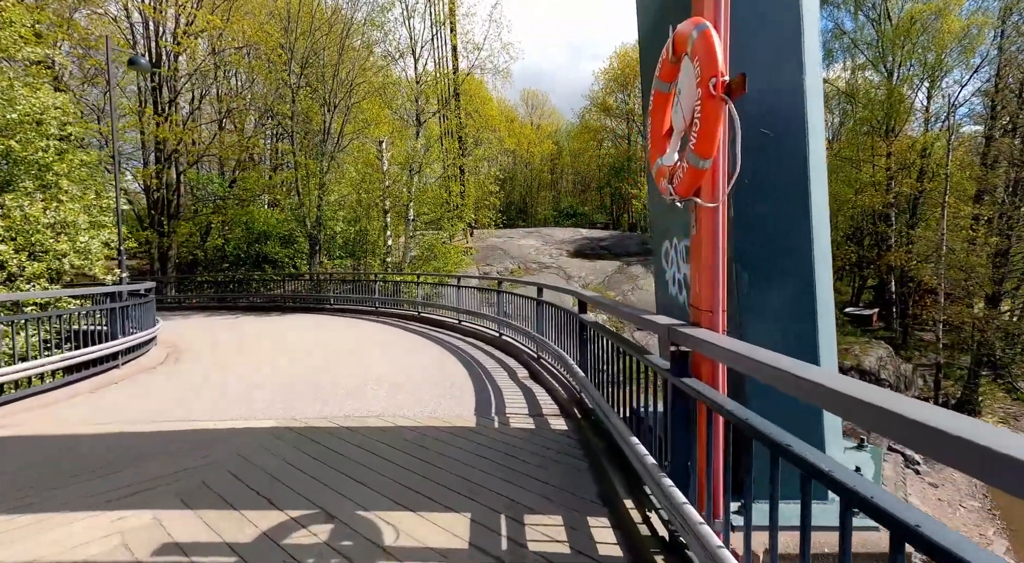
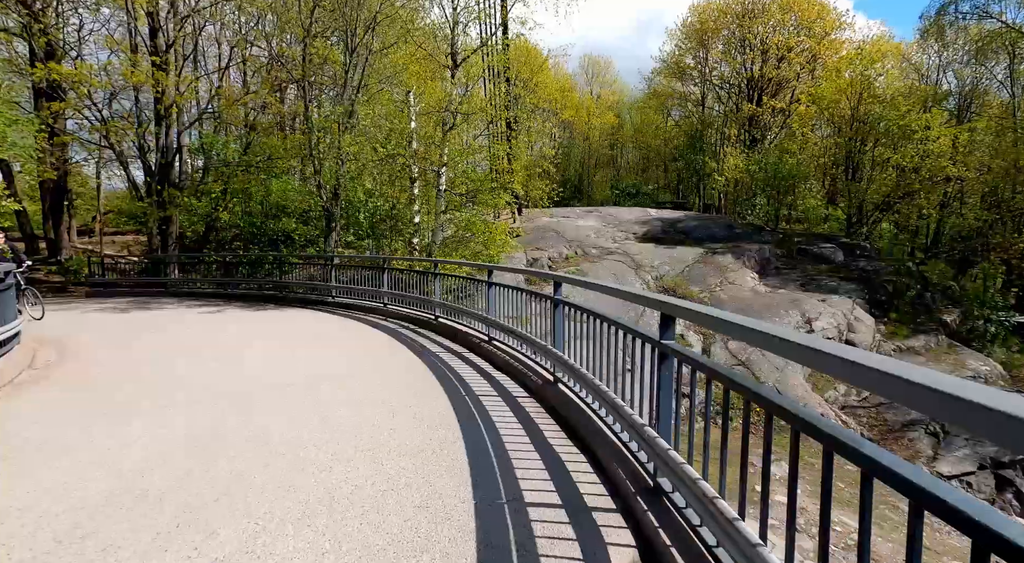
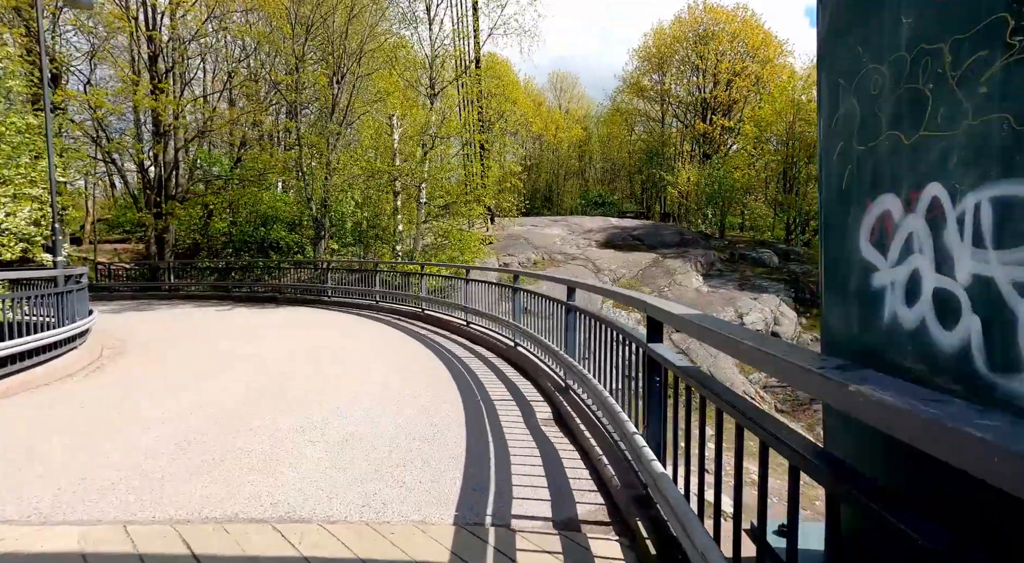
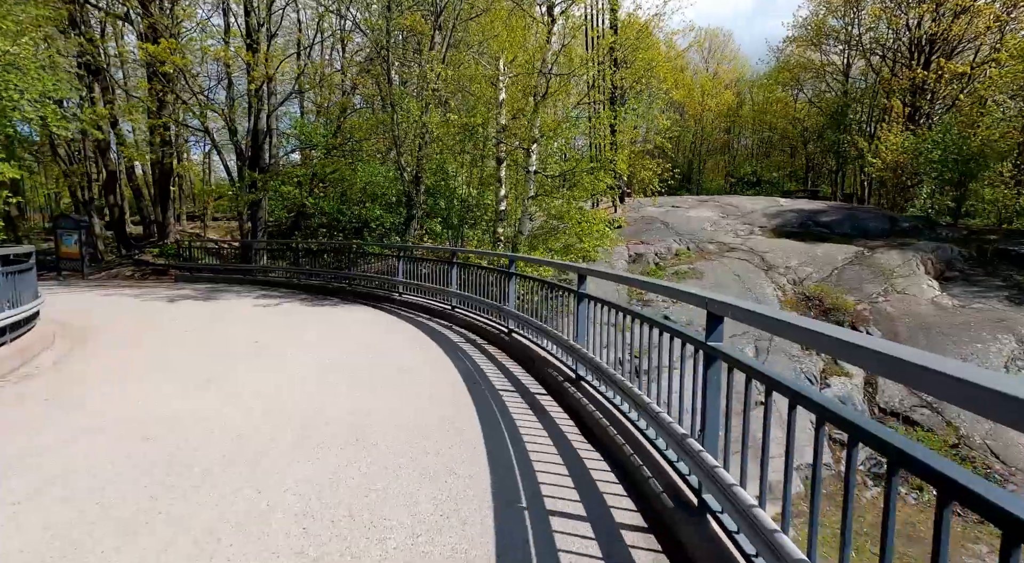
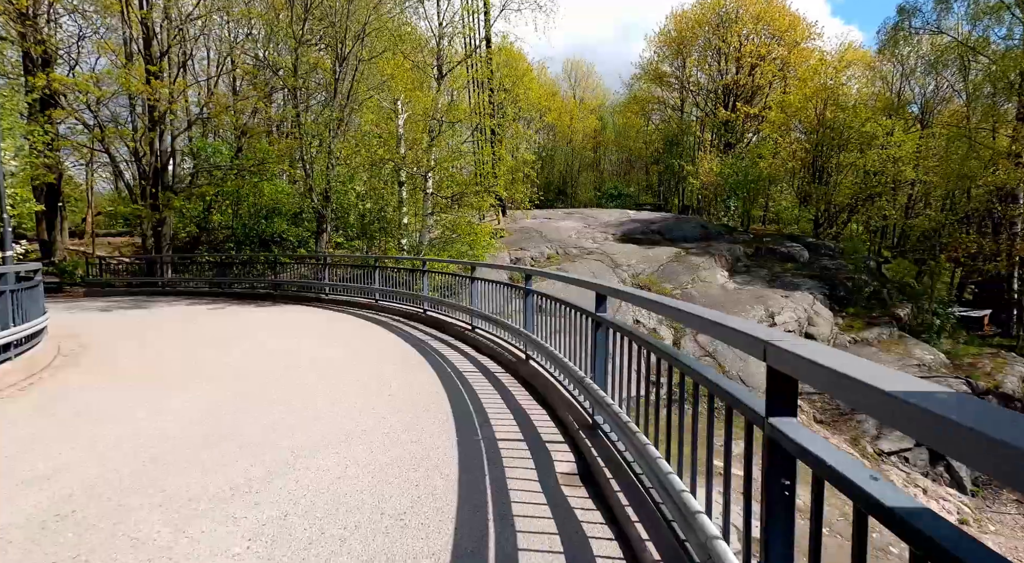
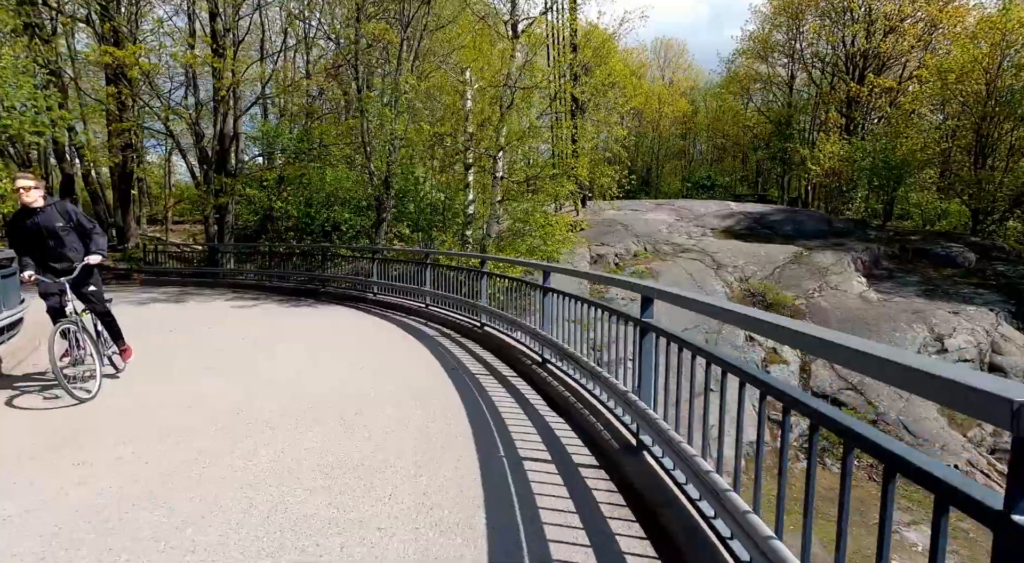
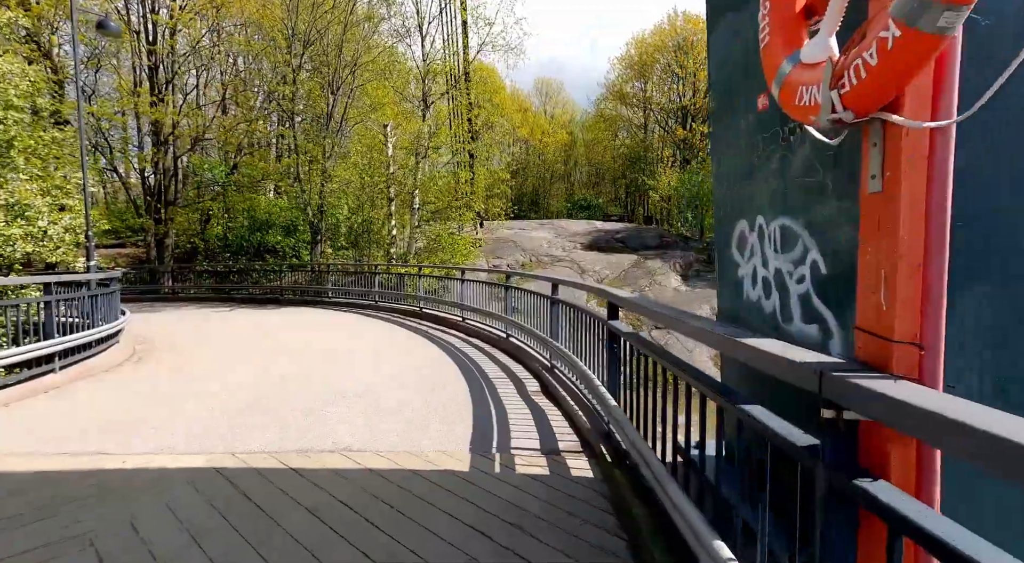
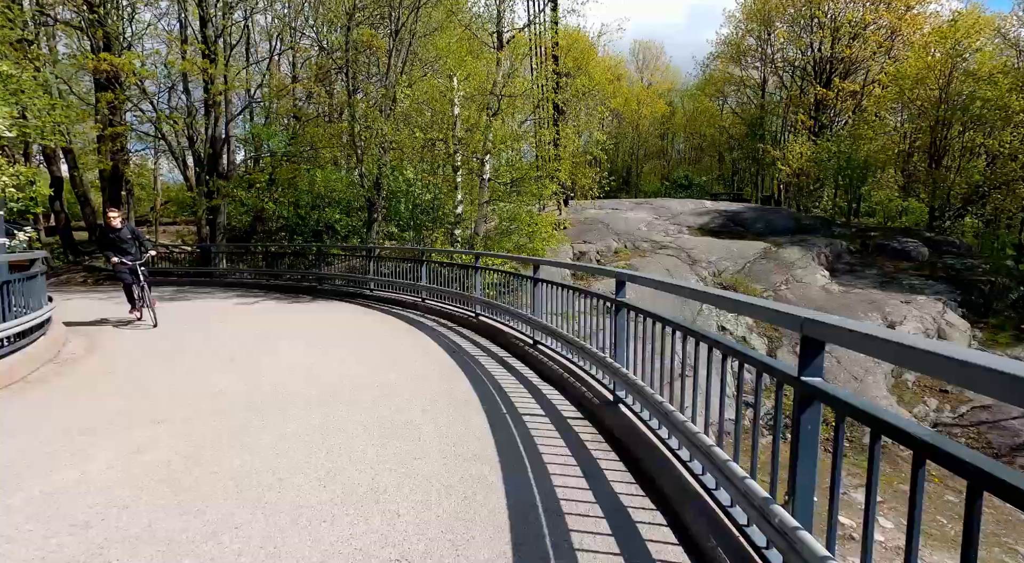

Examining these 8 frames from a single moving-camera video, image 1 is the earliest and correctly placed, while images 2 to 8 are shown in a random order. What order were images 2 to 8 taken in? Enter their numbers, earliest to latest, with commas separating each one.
7, 3, 5, 2, 8, 6, 4
